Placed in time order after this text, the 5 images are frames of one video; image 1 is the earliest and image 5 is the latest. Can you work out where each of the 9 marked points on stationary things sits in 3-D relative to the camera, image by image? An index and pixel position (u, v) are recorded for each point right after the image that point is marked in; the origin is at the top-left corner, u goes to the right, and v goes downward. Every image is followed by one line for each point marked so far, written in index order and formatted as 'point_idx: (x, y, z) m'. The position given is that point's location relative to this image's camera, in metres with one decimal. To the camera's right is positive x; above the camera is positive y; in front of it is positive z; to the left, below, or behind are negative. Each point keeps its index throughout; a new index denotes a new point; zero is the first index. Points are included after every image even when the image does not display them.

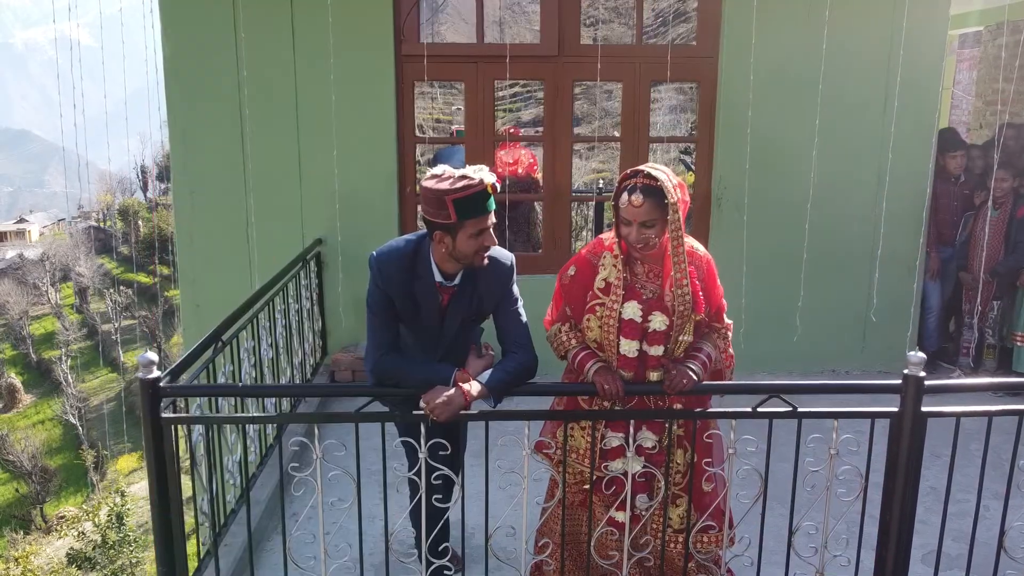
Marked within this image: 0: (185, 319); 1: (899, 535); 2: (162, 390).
0: (-2.3, -0.2, +3.9) m
1: (+1.4, -0.9, +2.0) m
2: (-1.2, -0.3, +1.9) m
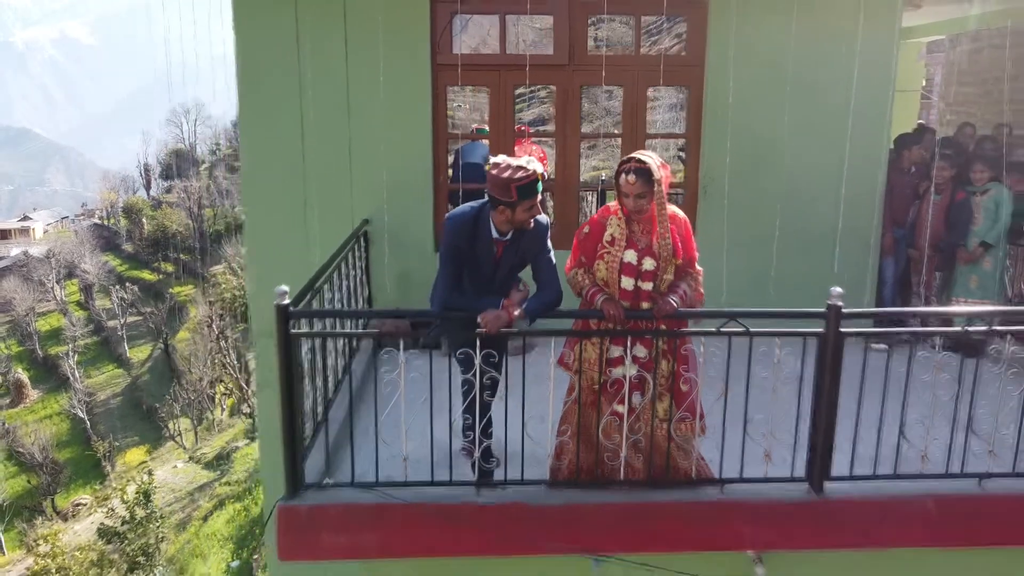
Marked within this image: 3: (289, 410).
0: (-2.1, 0.0, +4.7) m
1: (+1.5, -0.6, +2.7) m
2: (-1.0, -0.1, +2.6) m
3: (-1.0, -0.6, +2.7) m
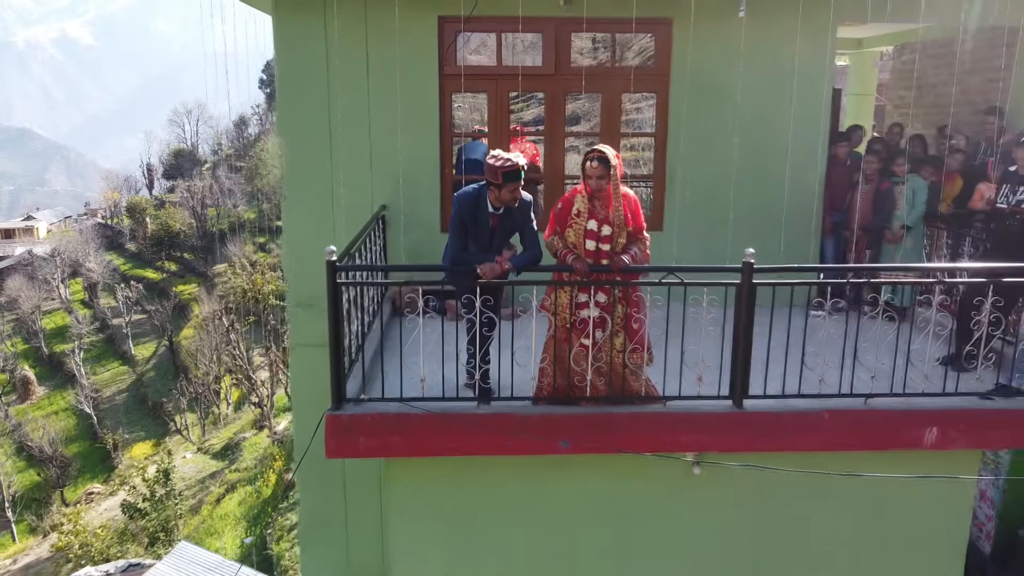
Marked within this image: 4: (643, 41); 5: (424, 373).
0: (-2.2, +0.2, +5.5) m
1: (+1.5, -0.4, +3.6) m
2: (-1.1, +0.1, +3.5) m
3: (-1.1, -0.3, +3.5) m
4: (+1.2, +2.3, +5.4) m
5: (-0.6, -0.6, +4.0) m
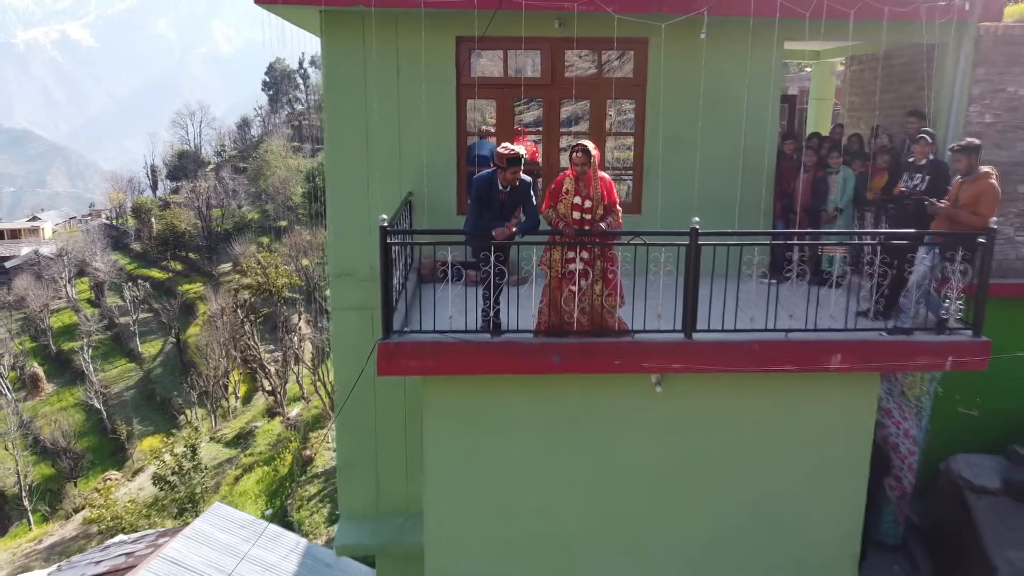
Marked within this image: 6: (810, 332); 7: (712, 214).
0: (-2.1, +0.6, +6.7) m
1: (+1.5, -0.1, +4.8) m
2: (-1.0, +0.5, +4.6) m
3: (-1.0, 0.0, +4.7) m
4: (+1.3, +2.7, +6.6) m
5: (-0.6, -0.3, +5.2) m
6: (+2.6, -0.4, +5.0) m
7: (+2.4, +0.9, +6.9) m
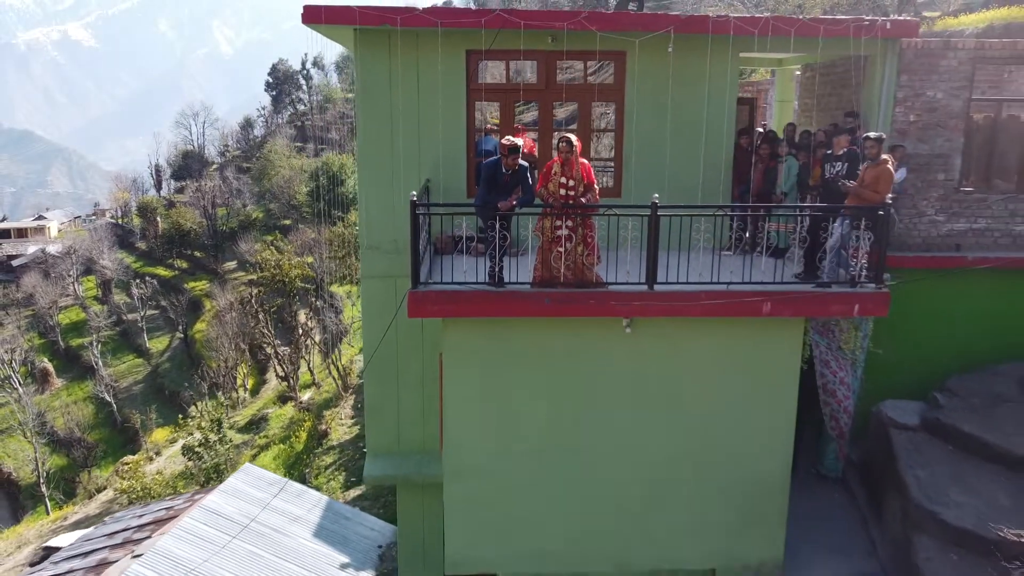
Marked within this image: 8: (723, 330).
0: (-2.1, +1.0, +8.1) m
1: (+1.5, +0.4, +6.1) m
2: (-1.0, +0.9, +6.0) m
3: (-1.0, +0.4, +6.1) m
4: (+1.3, +3.1, +8.0) m
5: (-0.6, +0.1, +6.5) m
6: (+2.6, 0.0, +6.3) m
7: (+2.4, +1.3, +8.3) m
8: (+2.4, -0.5, +6.4) m
